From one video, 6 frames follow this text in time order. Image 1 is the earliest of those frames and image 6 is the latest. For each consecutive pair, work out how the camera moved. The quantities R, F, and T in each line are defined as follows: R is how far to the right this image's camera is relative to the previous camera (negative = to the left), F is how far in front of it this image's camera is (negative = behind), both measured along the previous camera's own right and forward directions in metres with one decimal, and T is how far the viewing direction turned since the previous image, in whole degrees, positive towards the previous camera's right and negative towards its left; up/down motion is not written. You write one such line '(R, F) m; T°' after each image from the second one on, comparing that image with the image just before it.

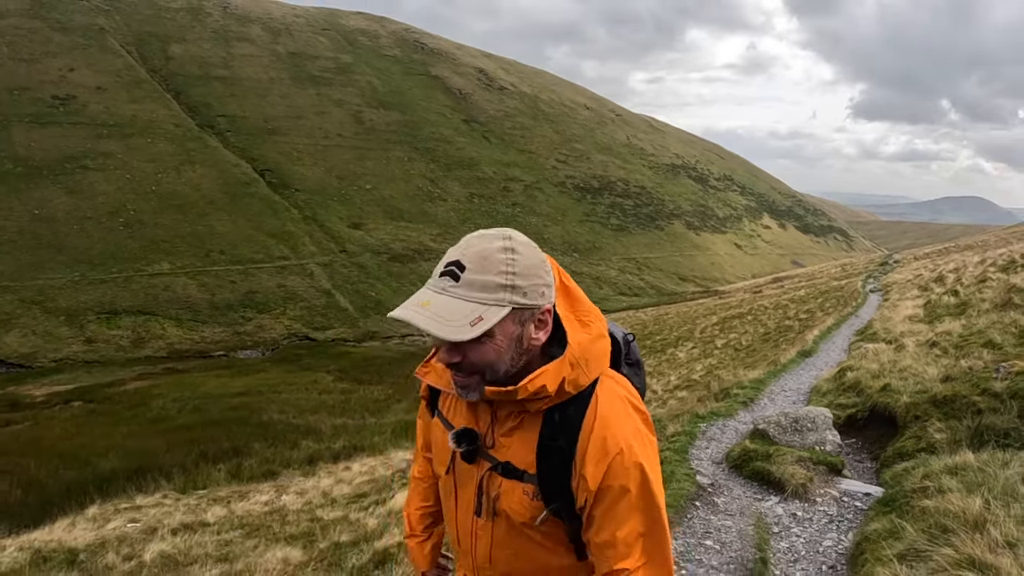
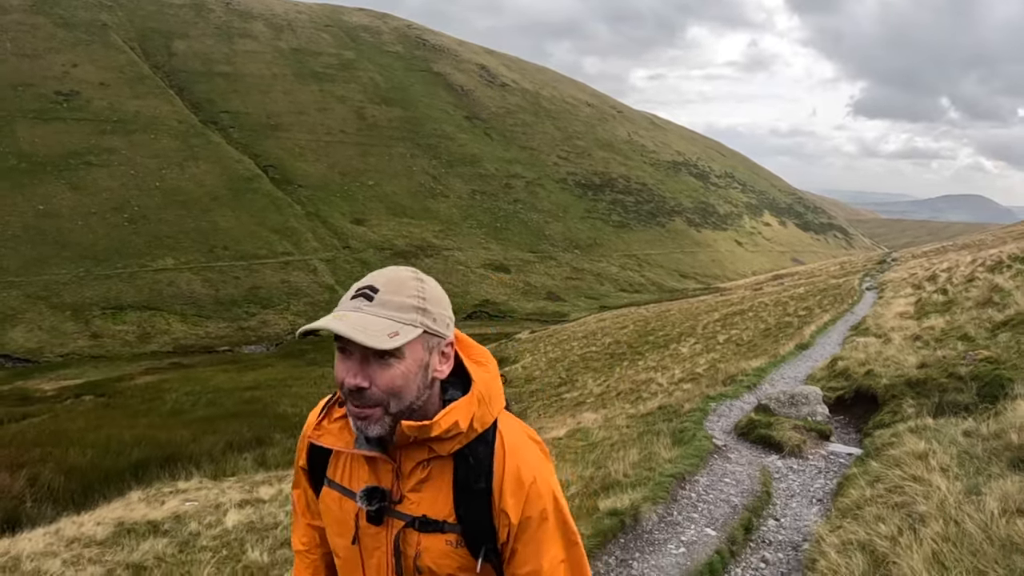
(-0.5, -0.2) m; 0°
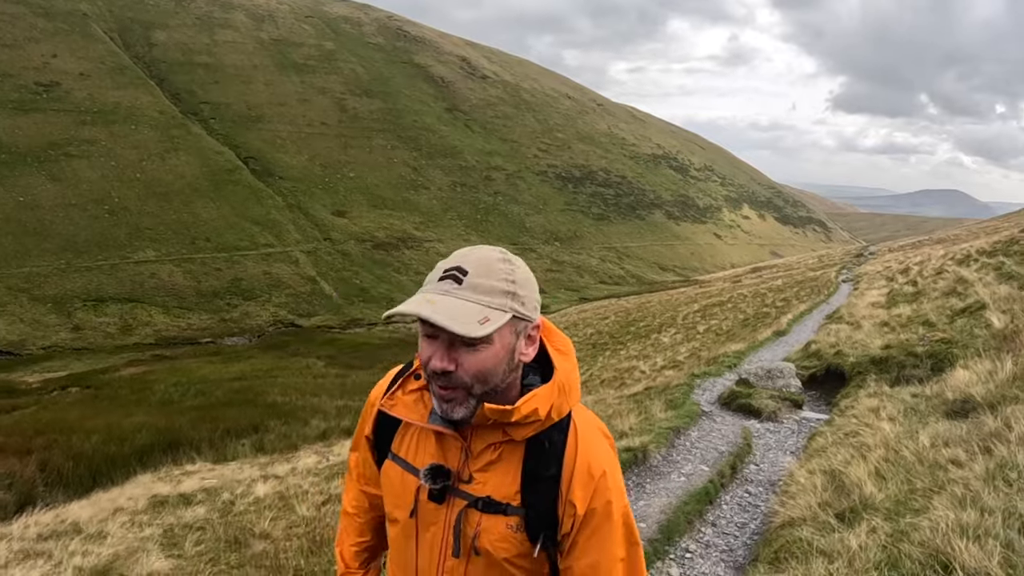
(-0.1, -0.8) m; +2°
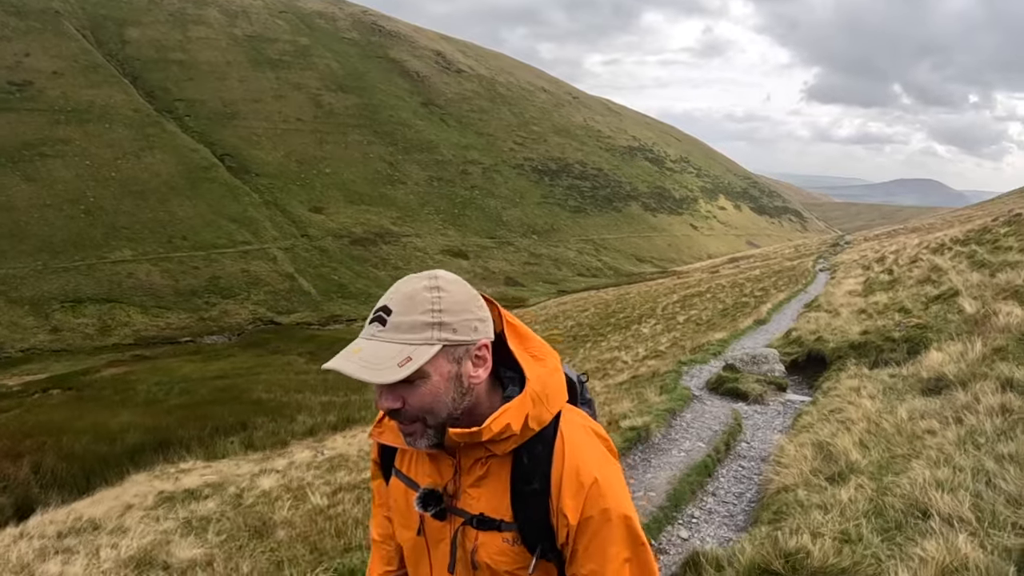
(+0.1, -0.9) m; +2°
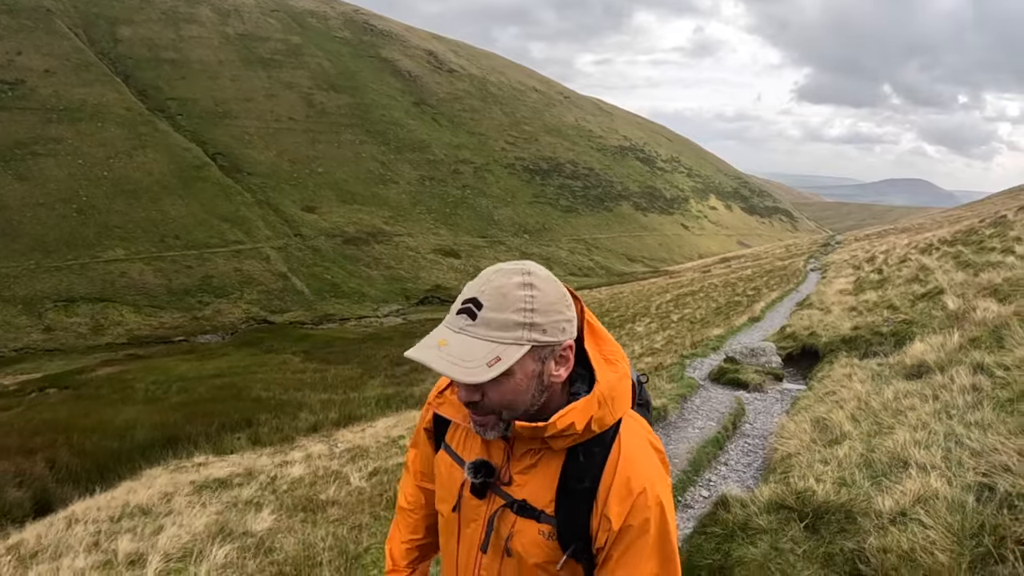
(-0.2, -0.4) m; +1°
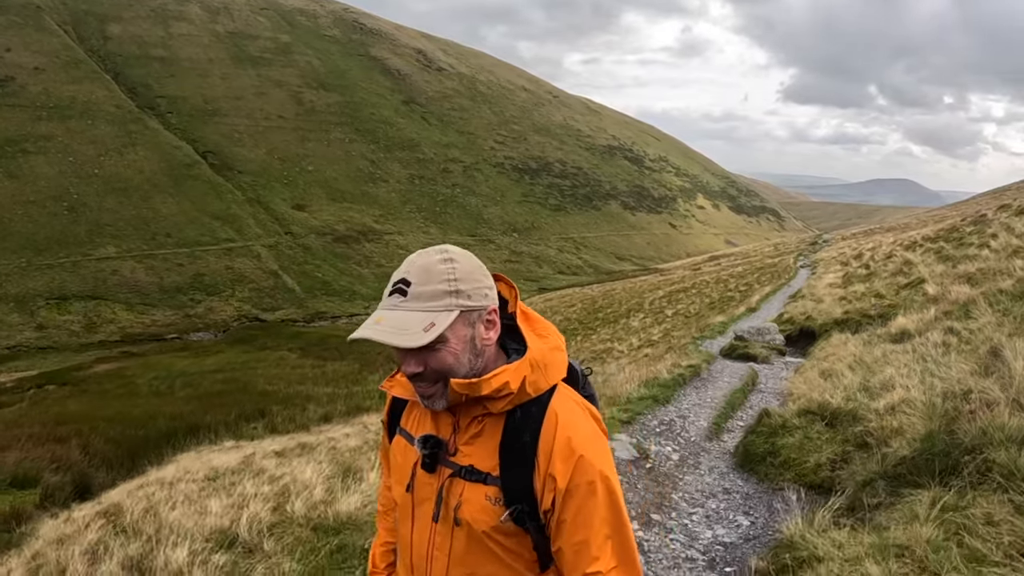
(-0.6, -0.6) m; +1°
